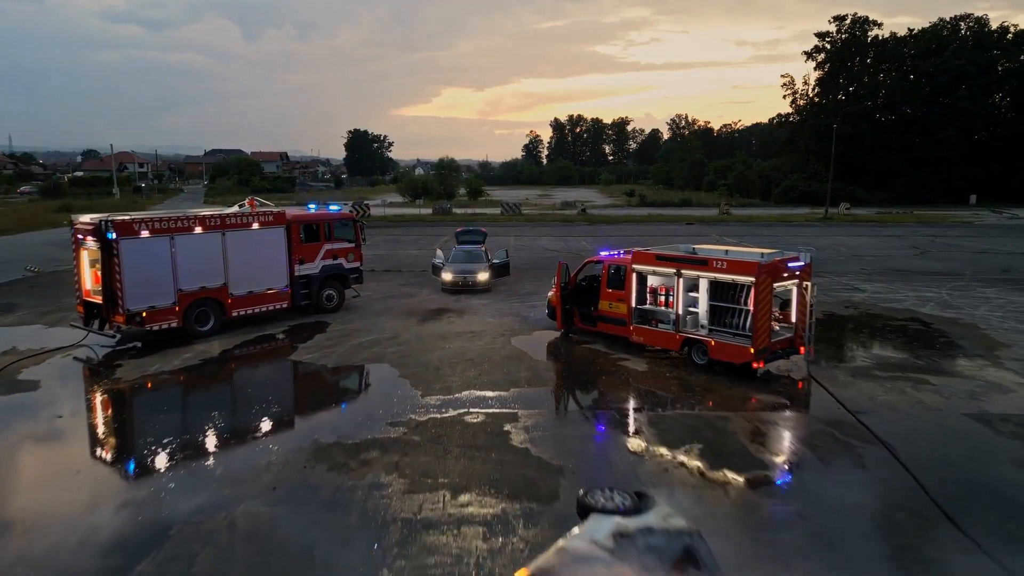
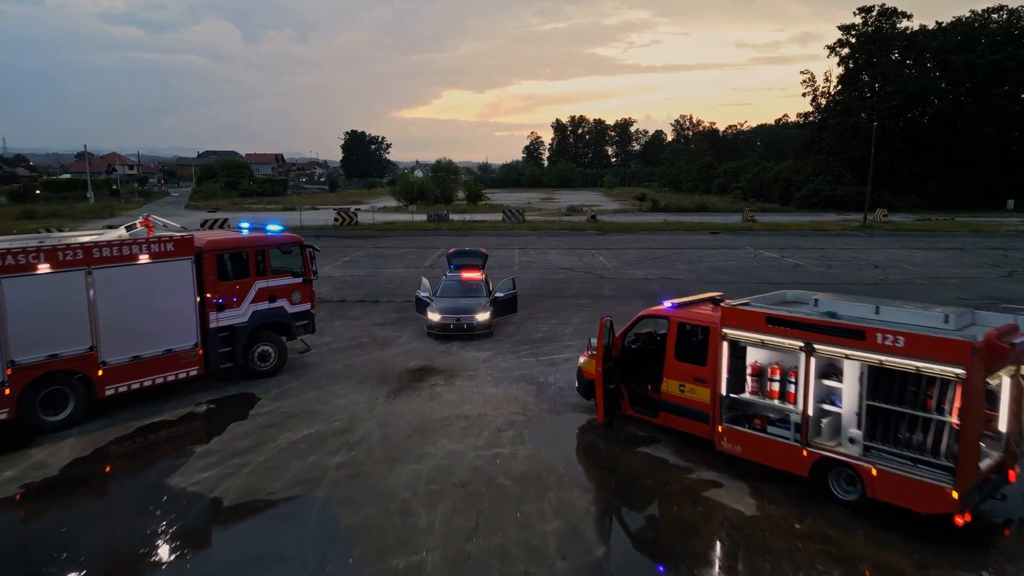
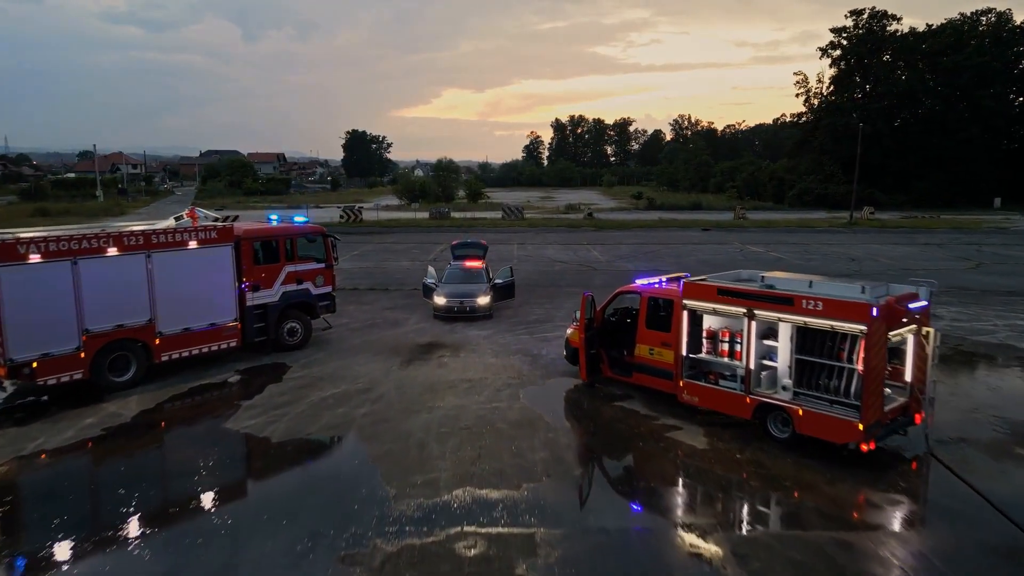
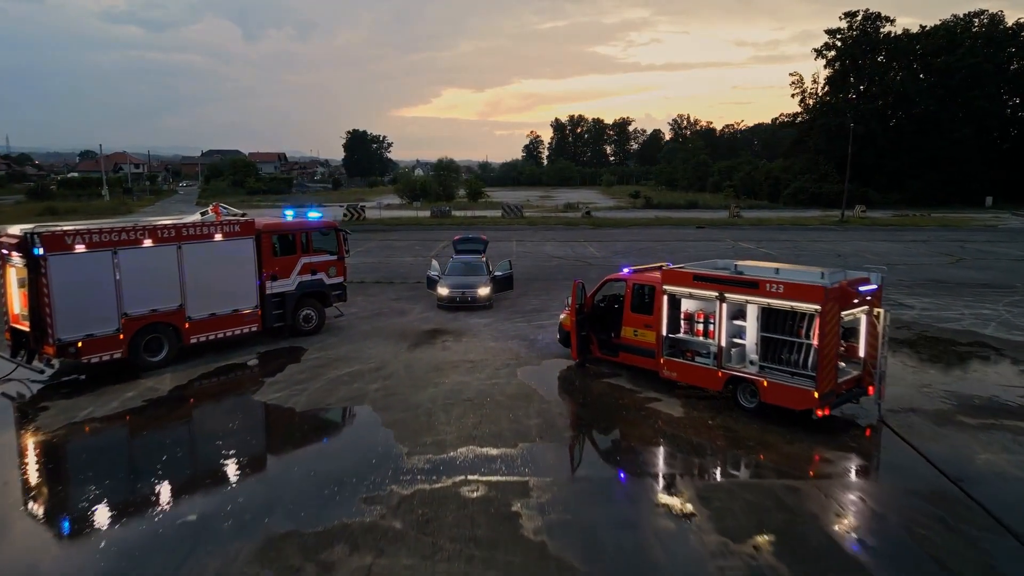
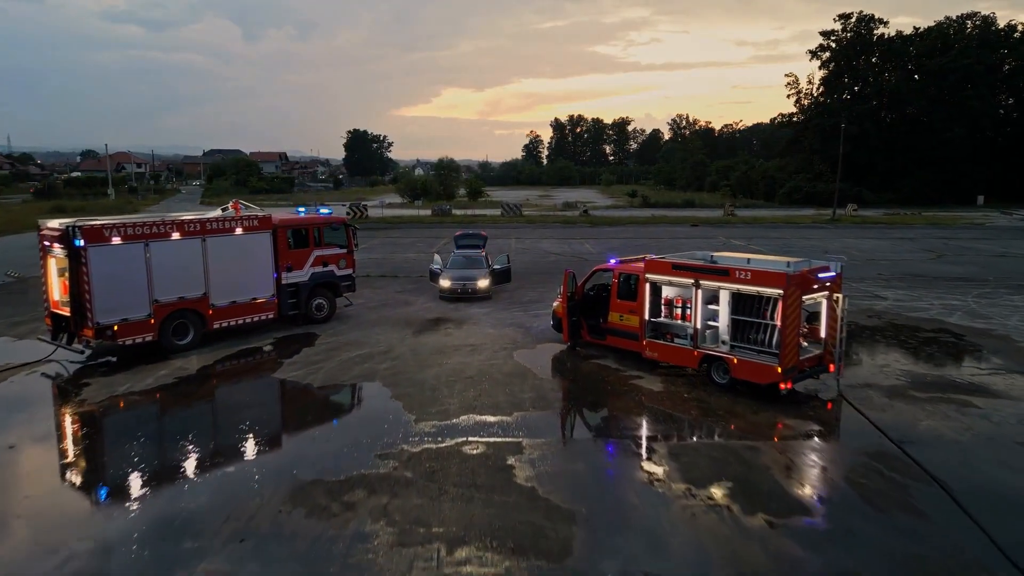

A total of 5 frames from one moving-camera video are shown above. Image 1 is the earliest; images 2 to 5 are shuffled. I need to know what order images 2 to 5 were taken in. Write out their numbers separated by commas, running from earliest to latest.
5, 4, 3, 2
